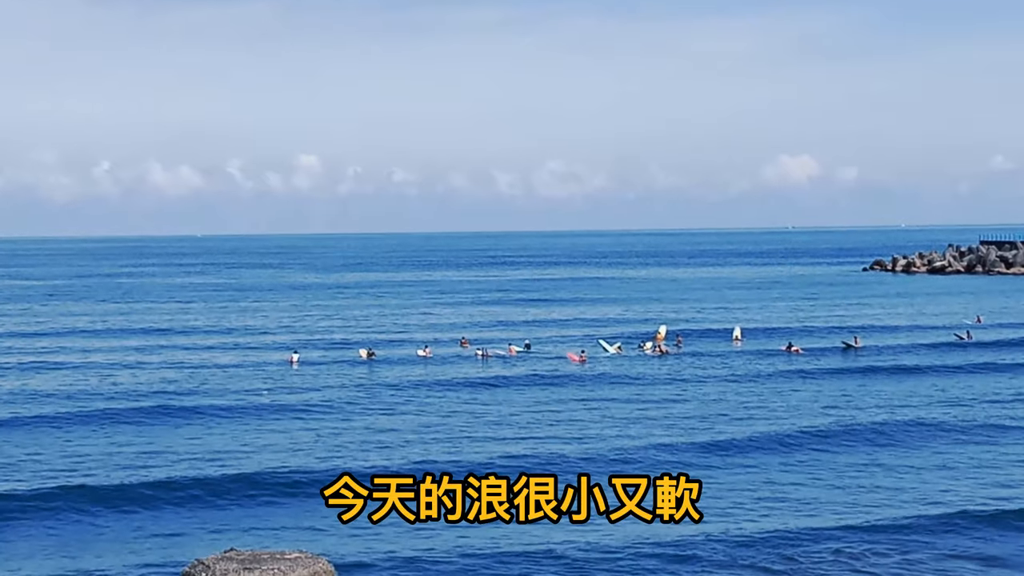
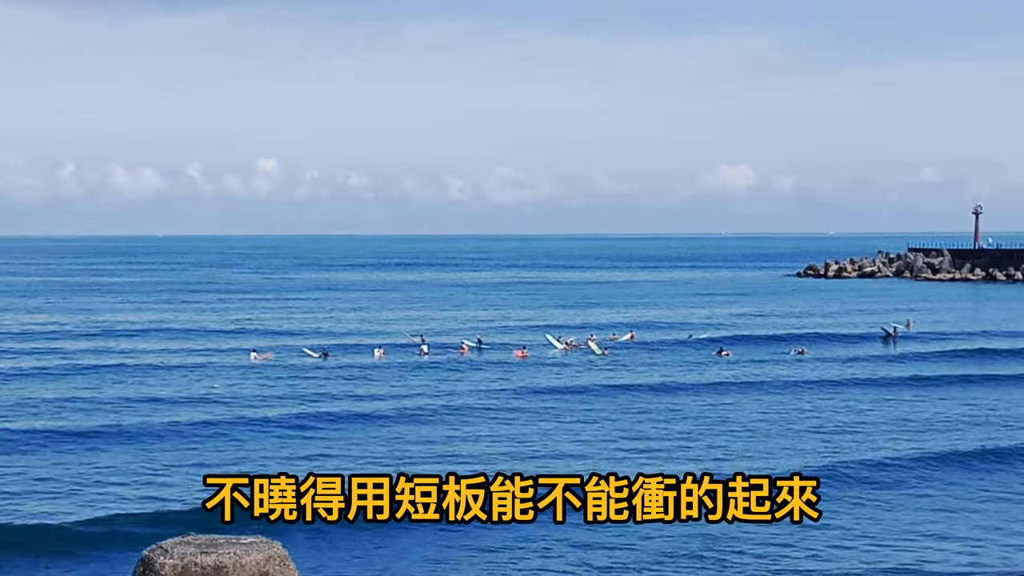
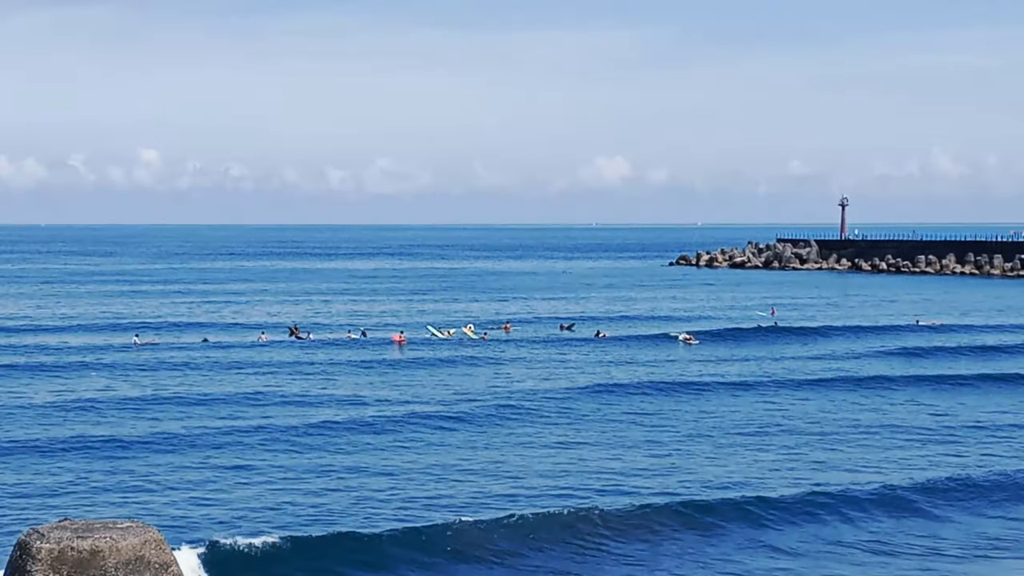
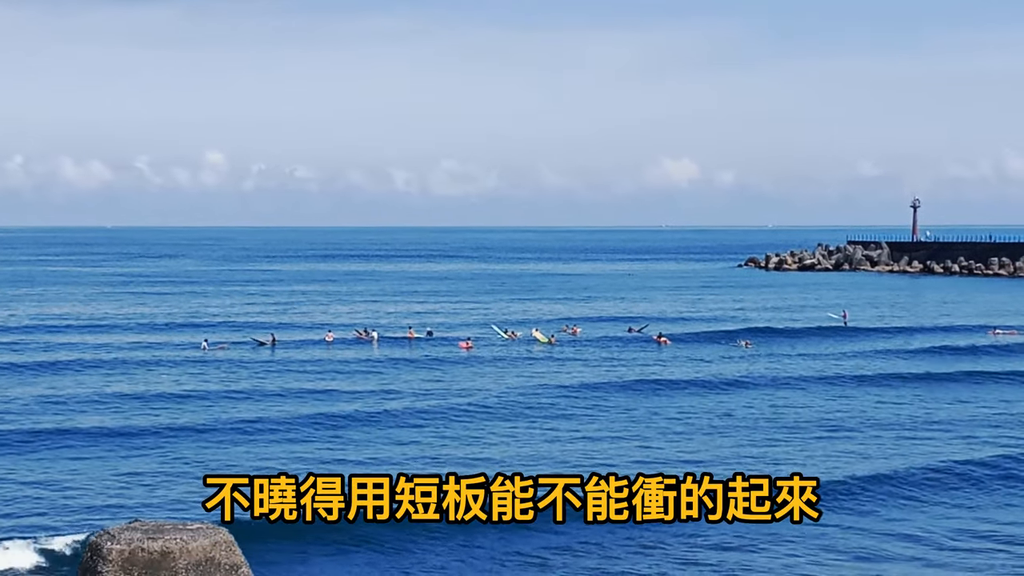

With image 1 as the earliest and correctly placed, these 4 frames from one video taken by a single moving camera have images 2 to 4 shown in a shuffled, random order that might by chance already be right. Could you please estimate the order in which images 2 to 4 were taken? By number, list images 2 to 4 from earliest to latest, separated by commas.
2, 4, 3
